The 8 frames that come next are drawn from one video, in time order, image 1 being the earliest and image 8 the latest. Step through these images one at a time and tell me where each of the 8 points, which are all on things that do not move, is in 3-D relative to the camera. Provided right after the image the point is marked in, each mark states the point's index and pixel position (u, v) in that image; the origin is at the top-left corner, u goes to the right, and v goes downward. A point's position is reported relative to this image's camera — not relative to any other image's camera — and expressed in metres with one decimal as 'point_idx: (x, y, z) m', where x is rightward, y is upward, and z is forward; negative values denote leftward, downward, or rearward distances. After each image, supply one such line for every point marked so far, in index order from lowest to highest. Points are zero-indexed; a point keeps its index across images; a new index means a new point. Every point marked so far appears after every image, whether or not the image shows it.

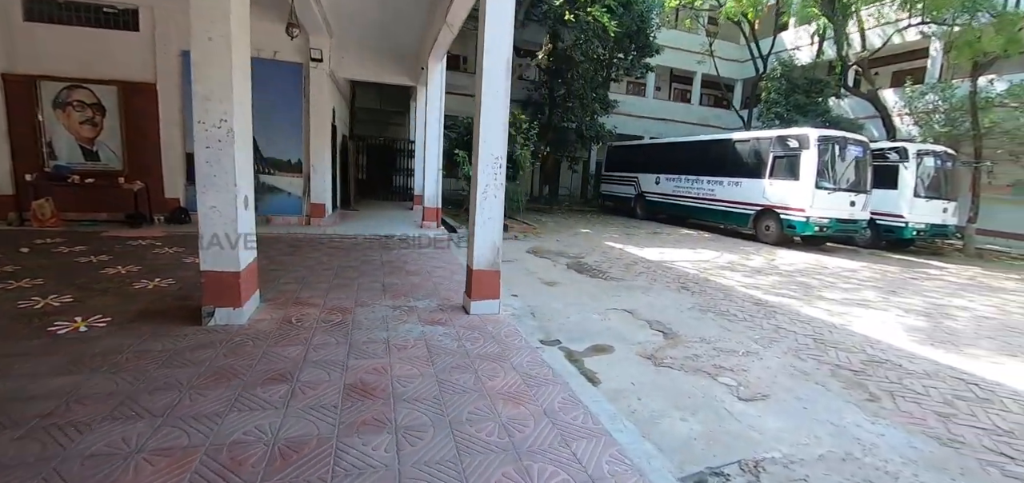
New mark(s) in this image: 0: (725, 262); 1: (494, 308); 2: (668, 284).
0: (+4.2, -0.4, +8.2) m
1: (-0.2, -0.8, +5.1) m
2: (+2.5, -0.7, +6.6) m
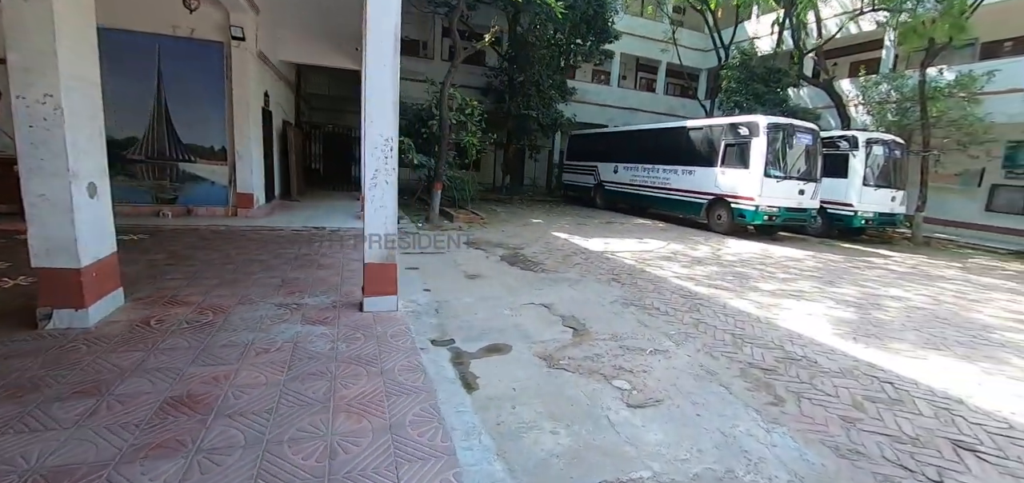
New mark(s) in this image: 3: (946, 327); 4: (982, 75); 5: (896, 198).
0: (+3.0, -0.2, +7.9) m
1: (-1.3, -0.7, +4.5) m
2: (+1.3, -0.5, +6.2) m
3: (+4.8, -1.0, +4.6) m
4: (+13.3, +4.7, +11.6) m
5: (+9.9, +1.2, +10.6) m
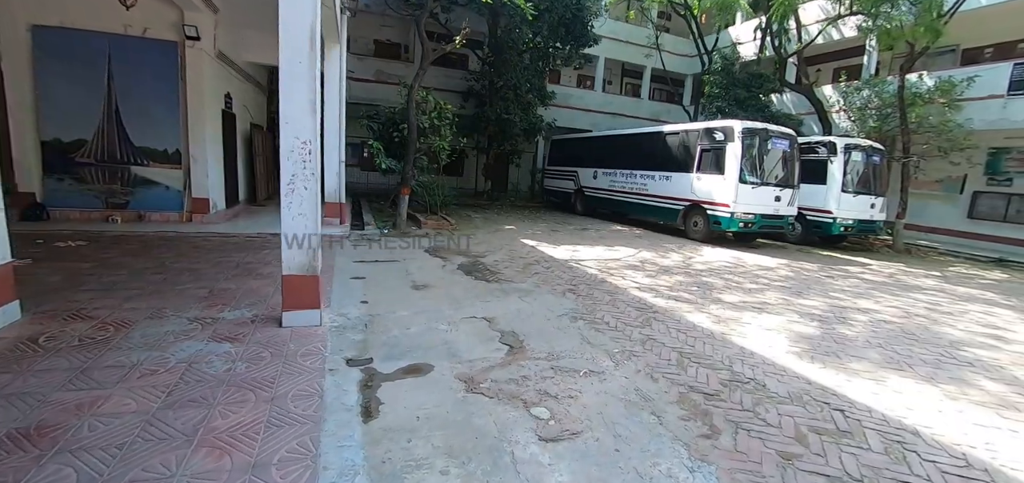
0: (+2.3, -0.4, +7.6) m
1: (-2.0, -0.8, +4.2) m
2: (+0.6, -0.6, +5.9) m
3: (+4.1, -1.1, +4.2) m
4: (+12.5, +4.5, +11.4) m
5: (+9.2, +1.0, +10.4) m
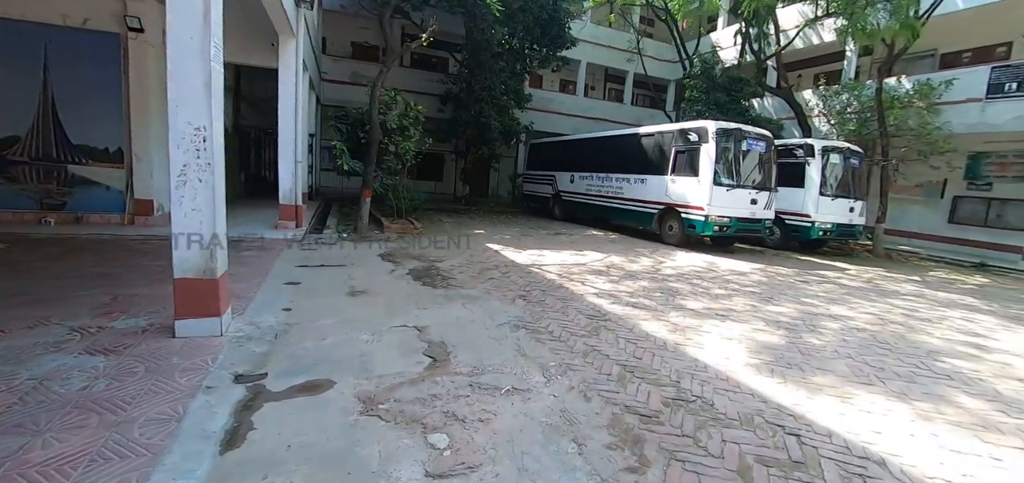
0: (+1.6, -0.4, +7.1) m
1: (-2.7, -0.8, +3.7) m
2: (-0.1, -0.7, +5.4) m
3: (+3.5, -1.1, +3.8) m
4: (+11.7, +4.3, +11.3) m
5: (+8.4, +0.8, +10.1) m
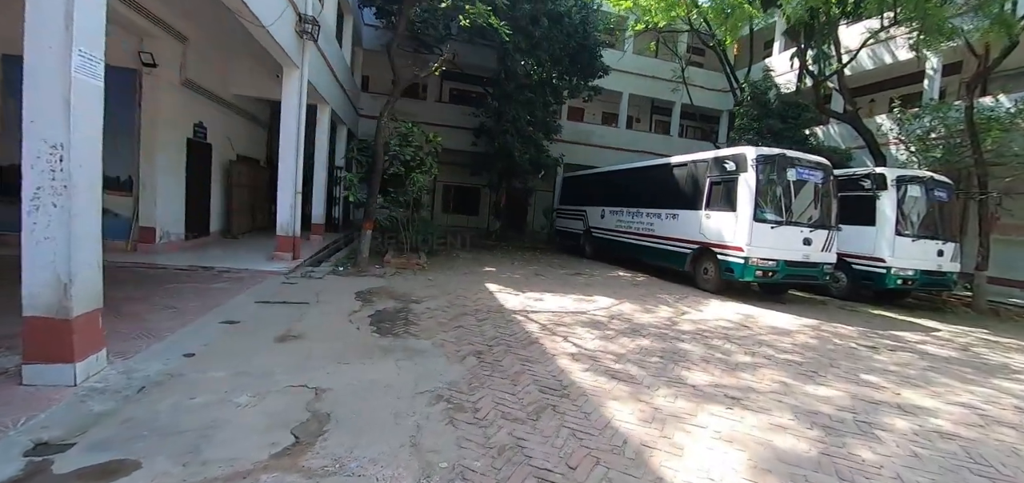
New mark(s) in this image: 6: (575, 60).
0: (+1.3, -1.1, +6.0) m
1: (-3.3, -1.0, +3.1) m
2: (-0.5, -1.1, +4.4) m
3: (+2.8, -1.4, +2.4) m
4: (+12.1, +3.1, +9.1) m
5: (+8.6, -0.2, +8.1) m
6: (+2.2, +6.1, +13.8) m
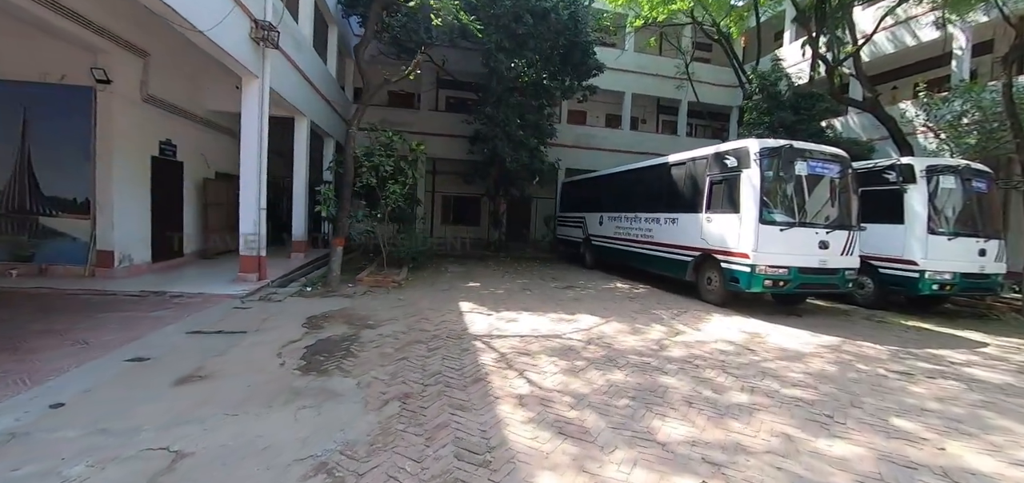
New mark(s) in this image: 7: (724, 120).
0: (+0.9, -1.2, +5.1) m
1: (-3.9, -1.3, +2.4) m
2: (-1.1, -1.3, +3.7) m
3: (+2.2, -1.5, +1.5) m
4: (+11.6, +3.2, +7.9) m
5: (+8.2, -0.2, +7.0) m
6: (+1.8, +5.8, +13.1) m
7: (+10.0, +5.8, +19.3) m
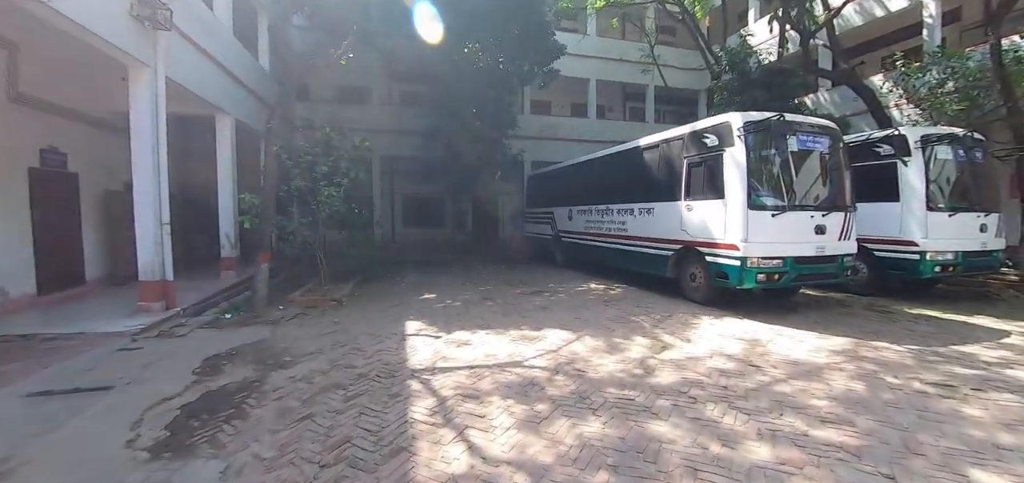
0: (+0.3, -1.2, +4.1) m
1: (-4.3, -1.6, +1.2) m
2: (-1.5, -1.4, +2.6) m
3: (+1.9, -1.4, +0.6) m
4: (+10.7, +3.9, +7.5) m
5: (+7.4, +0.2, +6.4) m
6: (+0.4, +5.9, +12.1) m
7: (+8.2, +6.3, +18.8) m
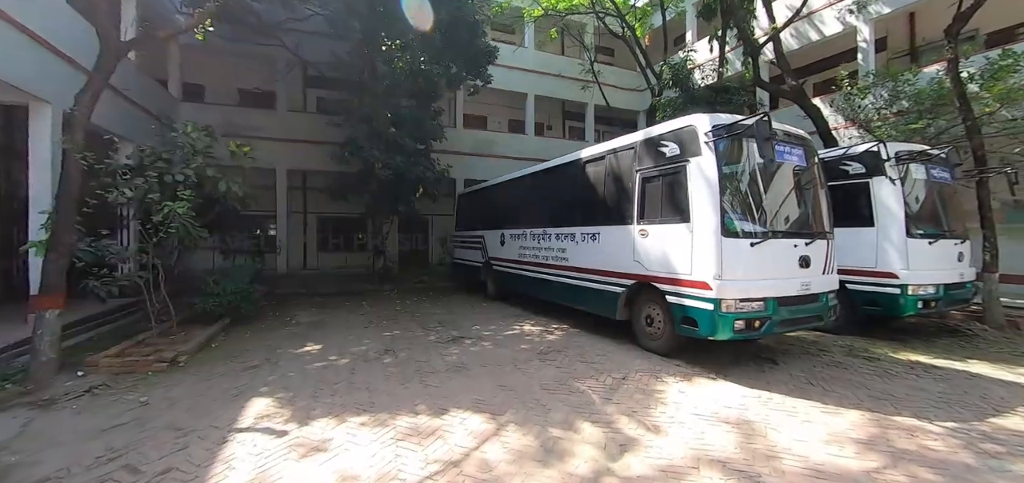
0: (-0.4, -1.5, +2.4) m
1: (-4.6, -1.7, -1.1) m
2: (-2.0, -1.6, +0.7) m
3: (+1.5, -1.5, -0.9) m
4: (+9.3, +3.4, +7.4) m
5: (+6.3, -0.2, +5.7) m
6: (-1.4, +5.1, +10.7) m
7: (+5.4, +5.2, +18.4) m
